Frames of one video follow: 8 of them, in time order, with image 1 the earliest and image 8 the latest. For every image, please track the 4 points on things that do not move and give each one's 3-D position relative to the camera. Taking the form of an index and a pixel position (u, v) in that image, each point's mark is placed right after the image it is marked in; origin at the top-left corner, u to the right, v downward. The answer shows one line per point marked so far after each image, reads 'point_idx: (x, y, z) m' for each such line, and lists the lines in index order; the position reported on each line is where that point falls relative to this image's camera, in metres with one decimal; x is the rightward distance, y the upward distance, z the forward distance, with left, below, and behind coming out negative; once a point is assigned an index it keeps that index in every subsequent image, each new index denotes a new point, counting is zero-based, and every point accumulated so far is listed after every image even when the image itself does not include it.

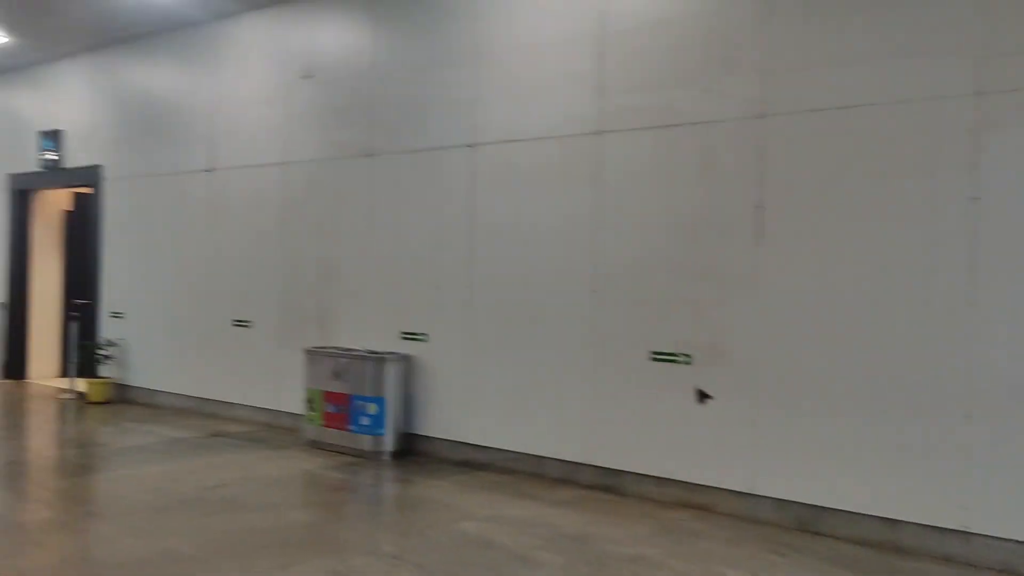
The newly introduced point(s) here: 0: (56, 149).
0: (-4.6, +1.4, +9.0) m
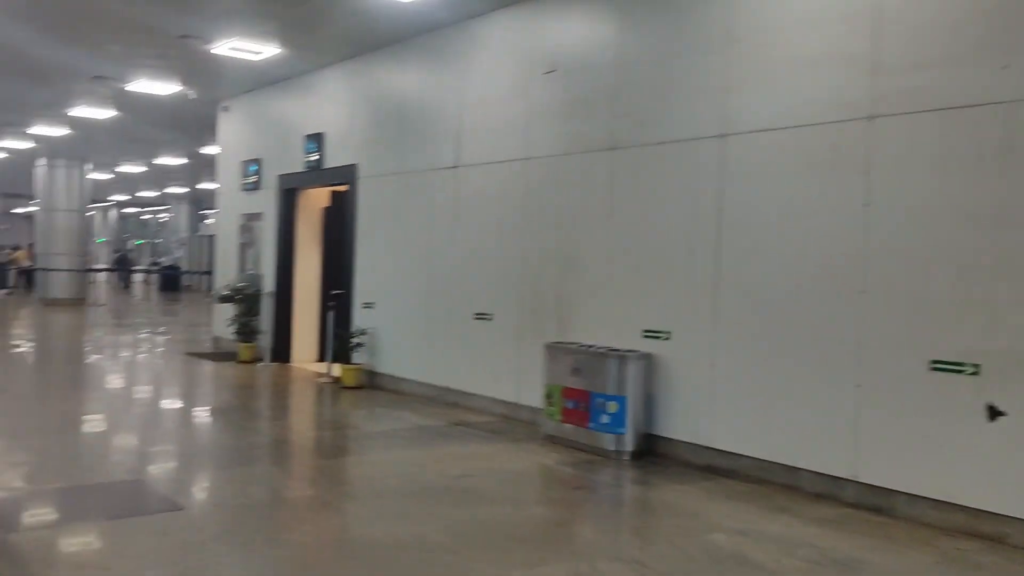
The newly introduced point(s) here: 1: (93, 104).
0: (-2.1, +1.5, +9.6) m
1: (-6.1, +2.7, +12.8) m
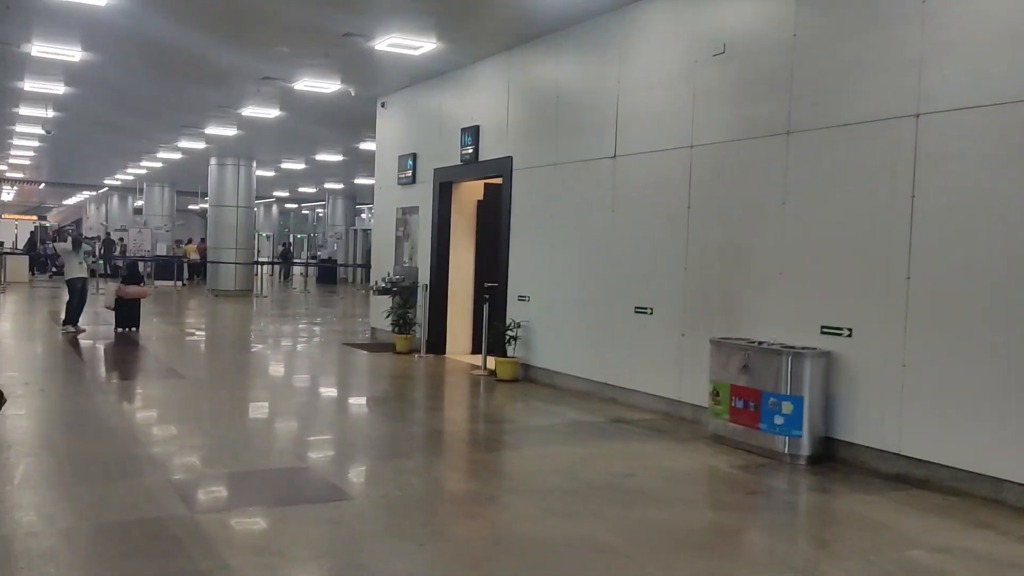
0: (-0.4, +1.6, +9.7) m
1: (-3.8, +2.8, +13.5) m
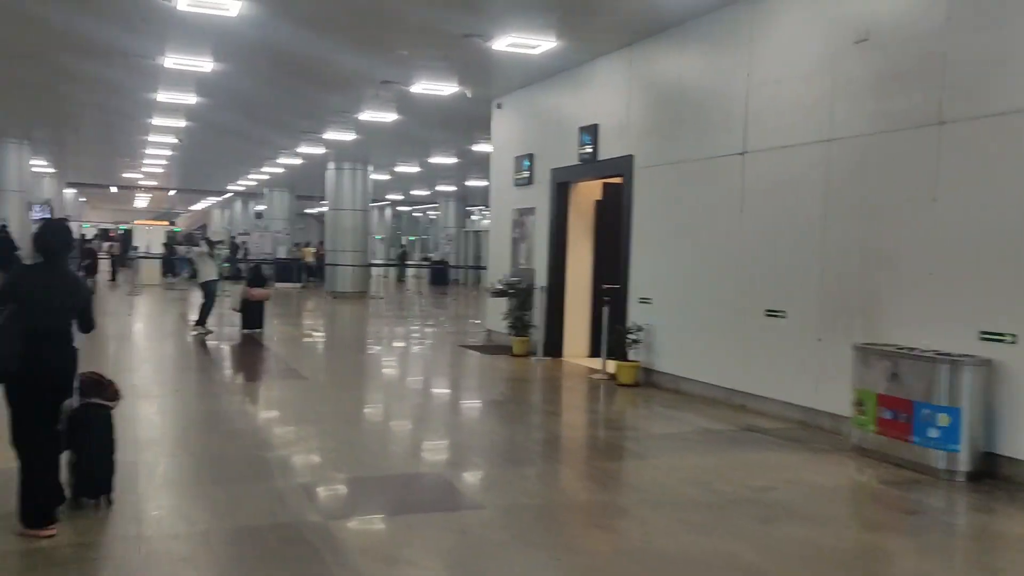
0: (+0.9, +1.5, +9.5) m
1: (-2.1, +2.8, +13.7) m
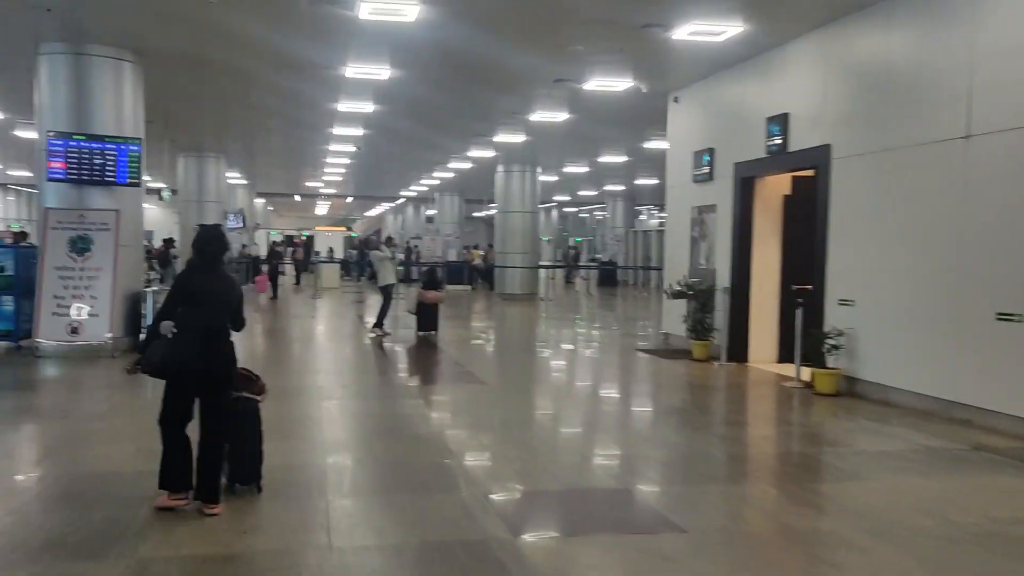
0: (+2.7, +1.5, +8.9) m
1: (+0.6, +2.7, +13.5) m
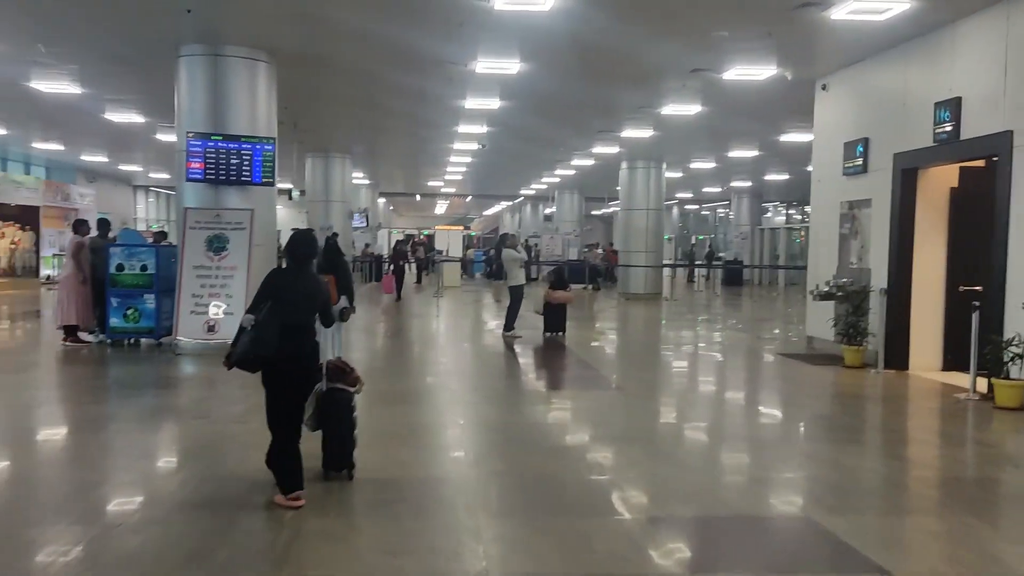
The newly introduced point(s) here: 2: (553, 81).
0: (+4.0, +1.5, +8.0) m
1: (+2.5, +2.7, +12.9) m
2: (+0.5, +2.7, +11.7) m
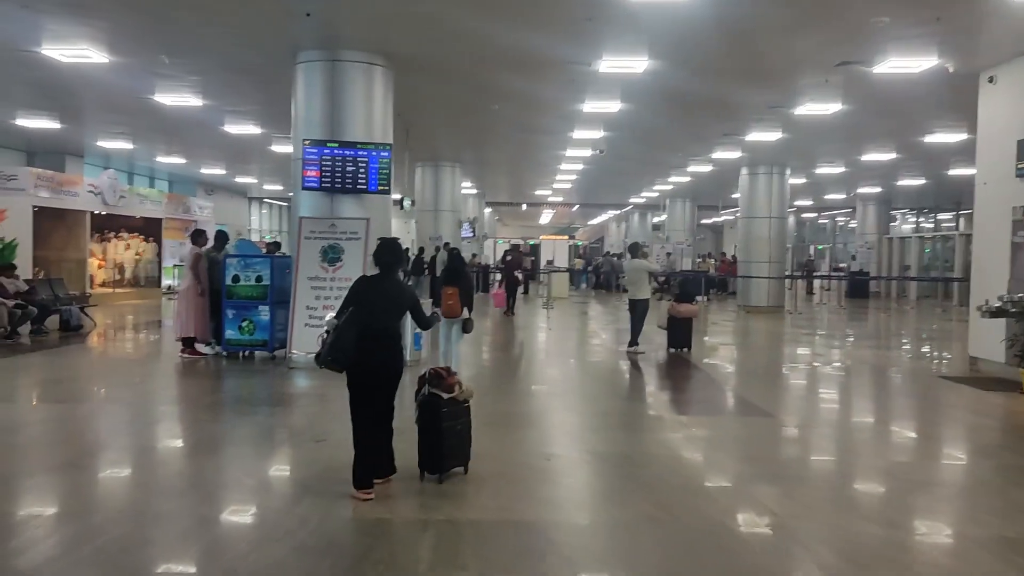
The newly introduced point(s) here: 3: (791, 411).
0: (+5.1, +1.4, +6.9) m
1: (+4.1, +2.6, +11.9) m
2: (+2.1, +2.6, +10.9) m
3: (+2.7, -1.2, +8.7) m
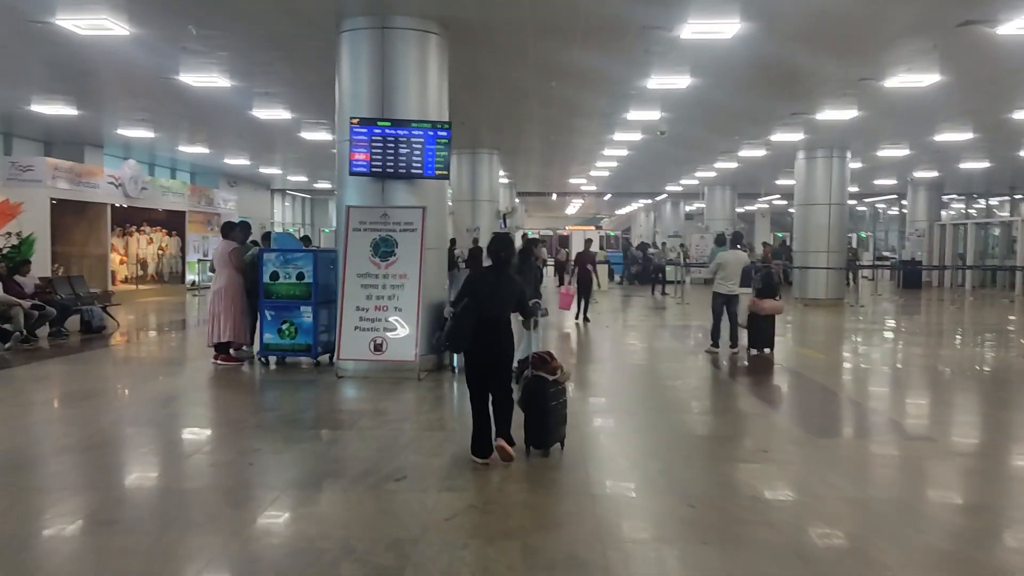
0: (+5.7, +1.4, +5.7) m
1: (+4.9, +2.6, +10.7) m
2: (+2.8, +2.6, +9.8) m
3: (+3.4, -1.2, +7.5) m
